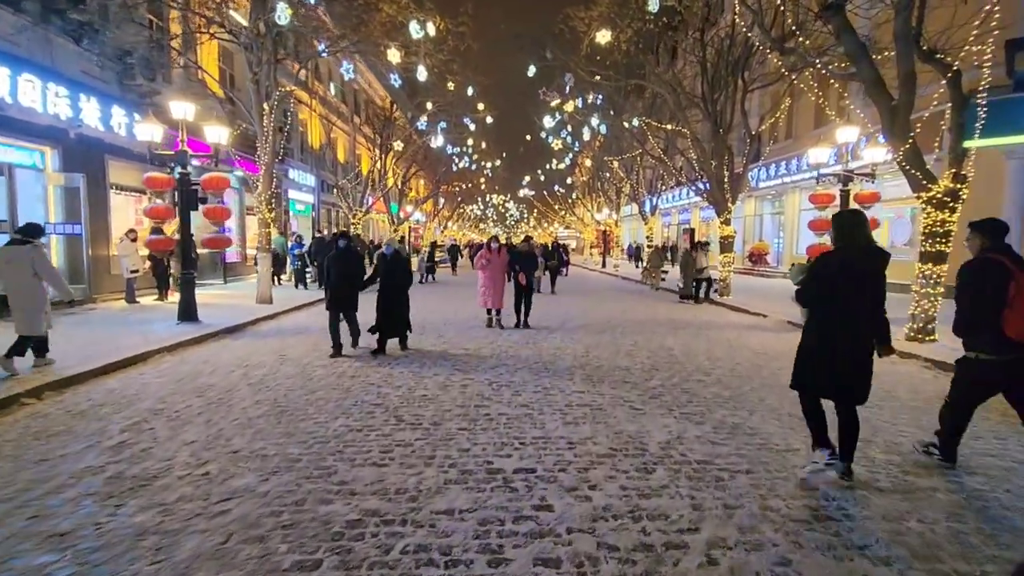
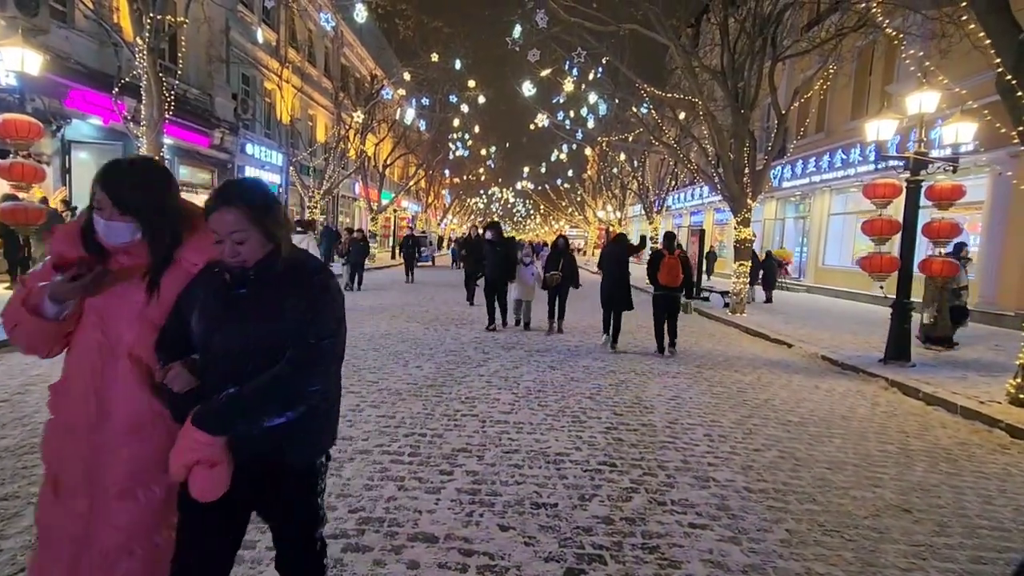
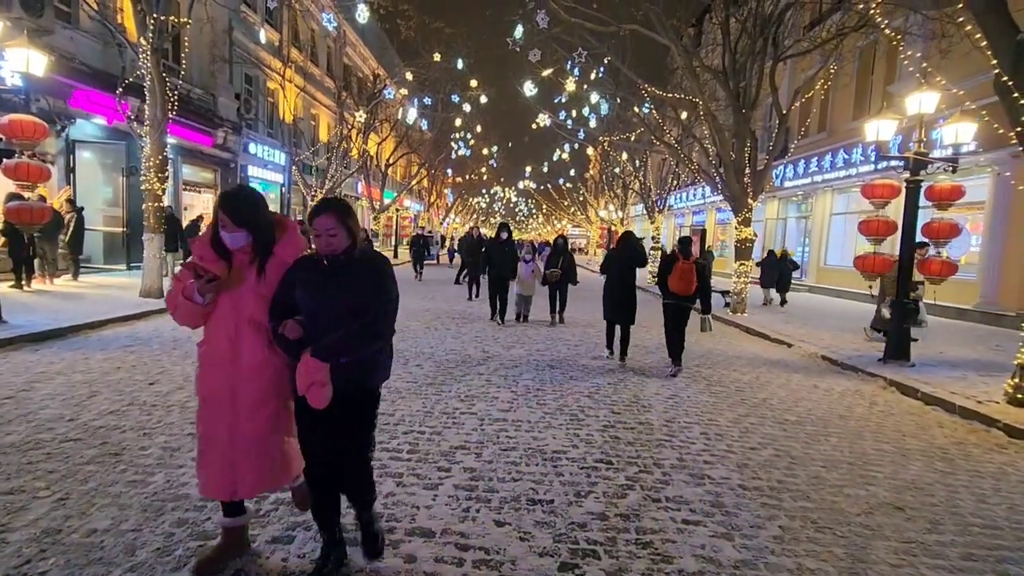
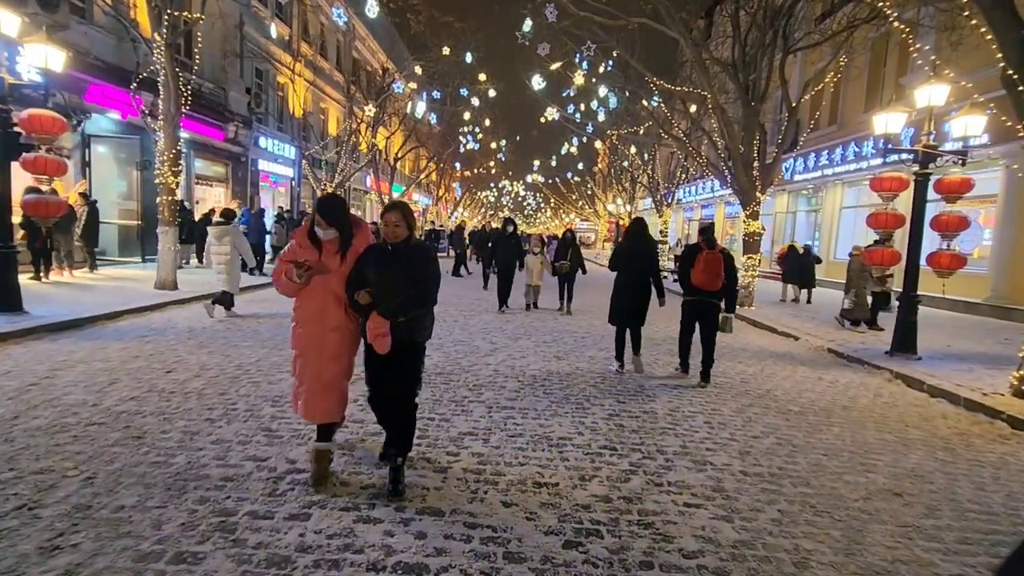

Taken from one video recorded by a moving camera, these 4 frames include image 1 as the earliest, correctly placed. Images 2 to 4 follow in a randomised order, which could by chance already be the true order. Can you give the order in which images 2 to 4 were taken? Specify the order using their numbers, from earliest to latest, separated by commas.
4, 3, 2
